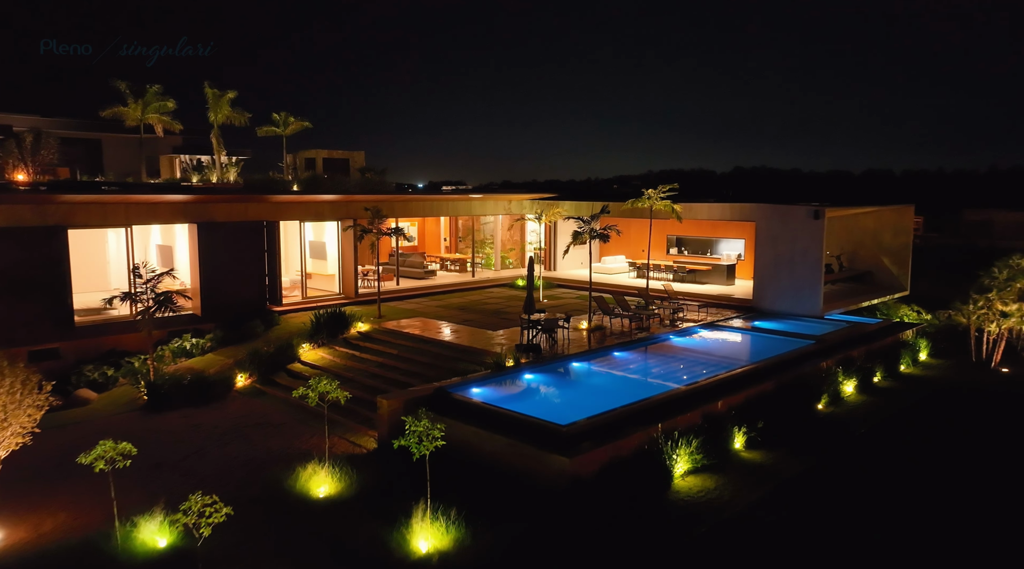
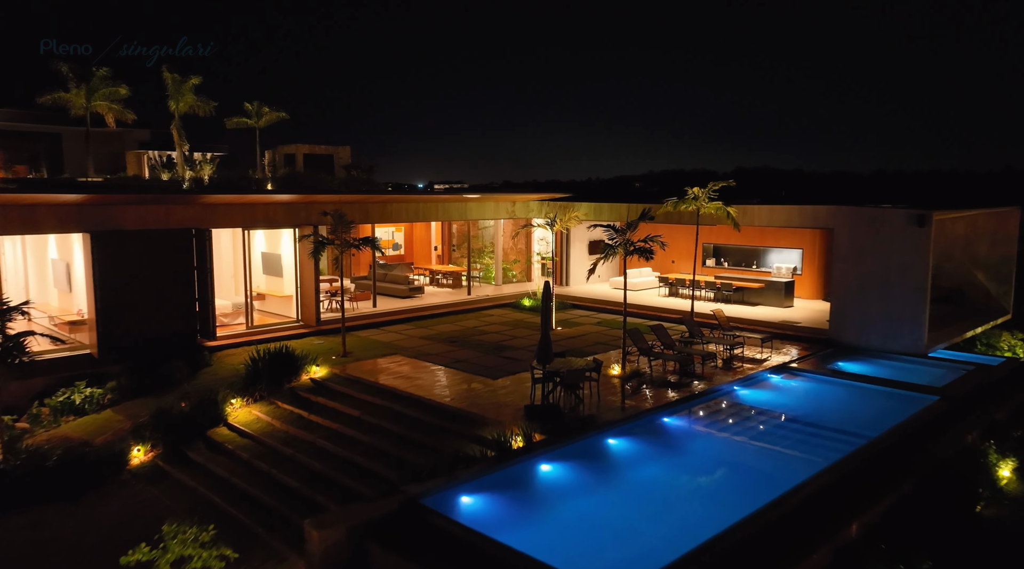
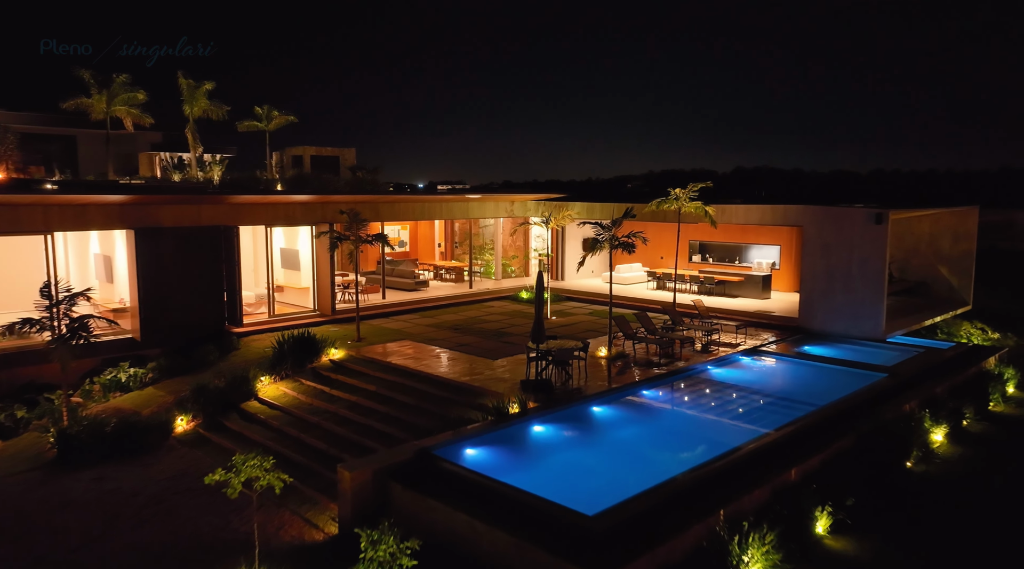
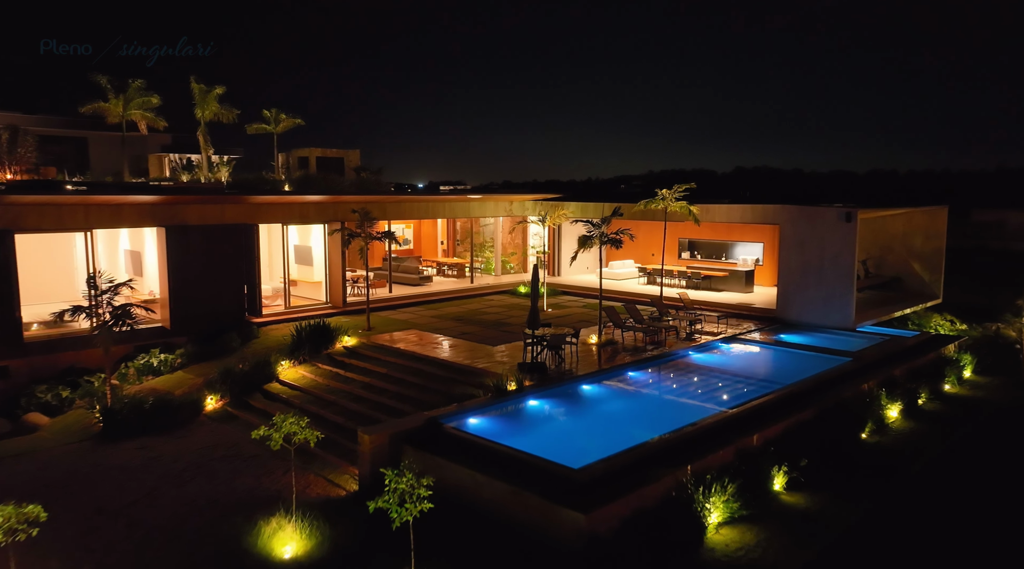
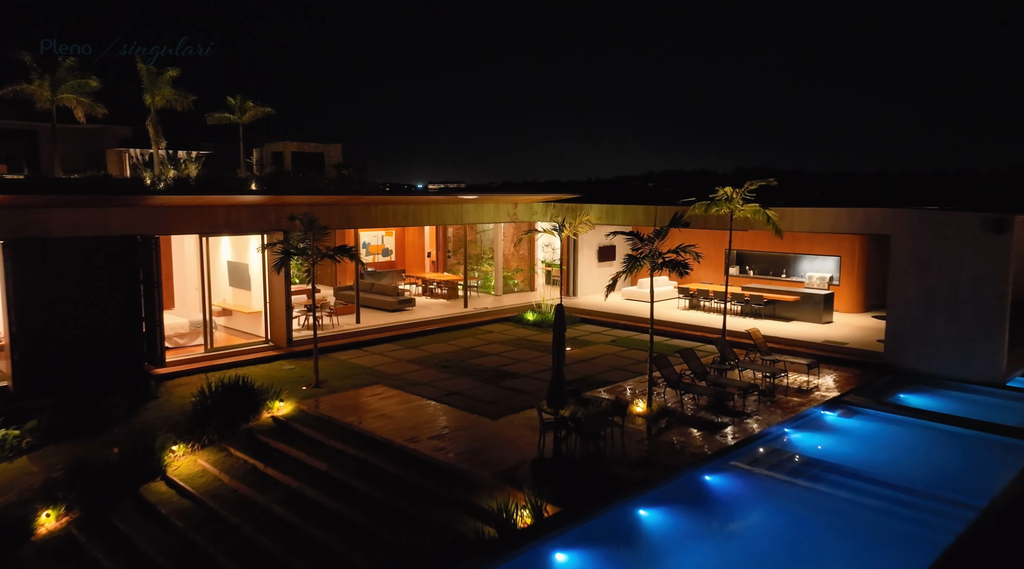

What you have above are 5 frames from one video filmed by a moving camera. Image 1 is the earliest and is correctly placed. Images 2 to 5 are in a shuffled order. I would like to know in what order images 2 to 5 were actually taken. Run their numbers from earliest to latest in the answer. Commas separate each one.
4, 3, 2, 5
